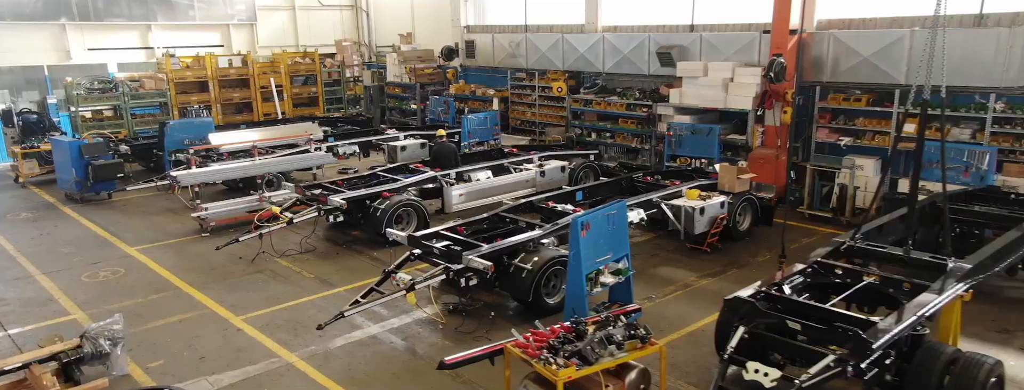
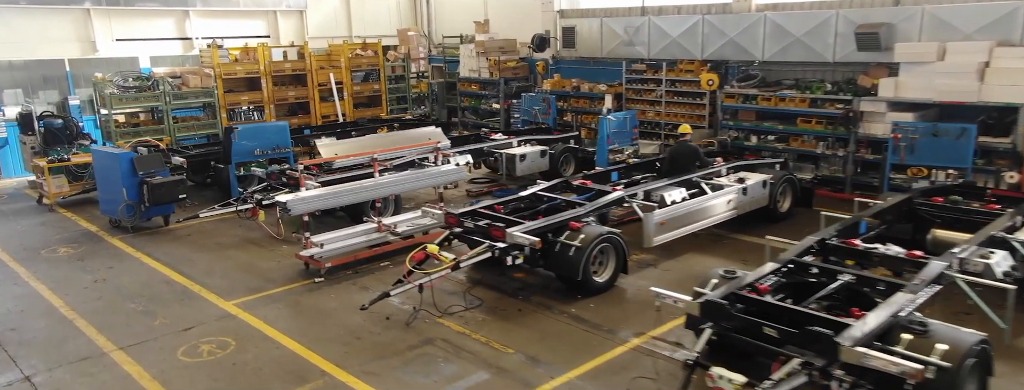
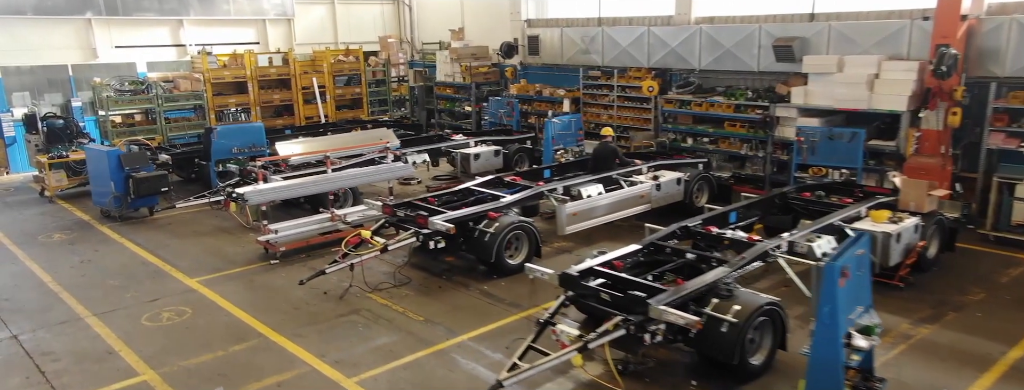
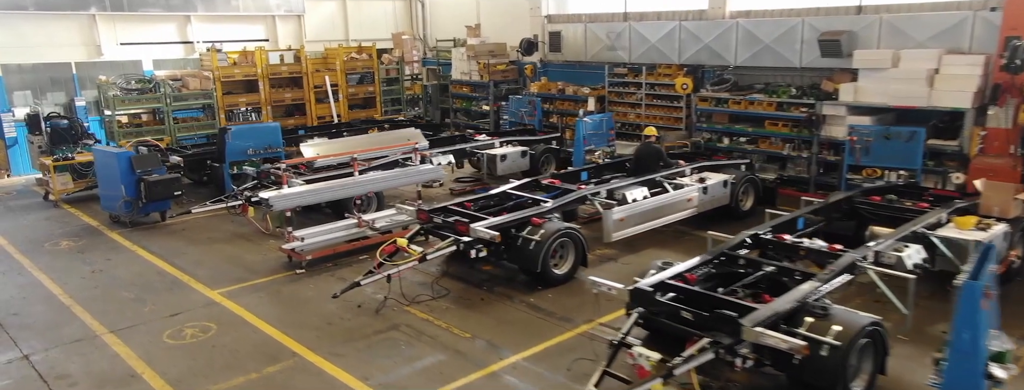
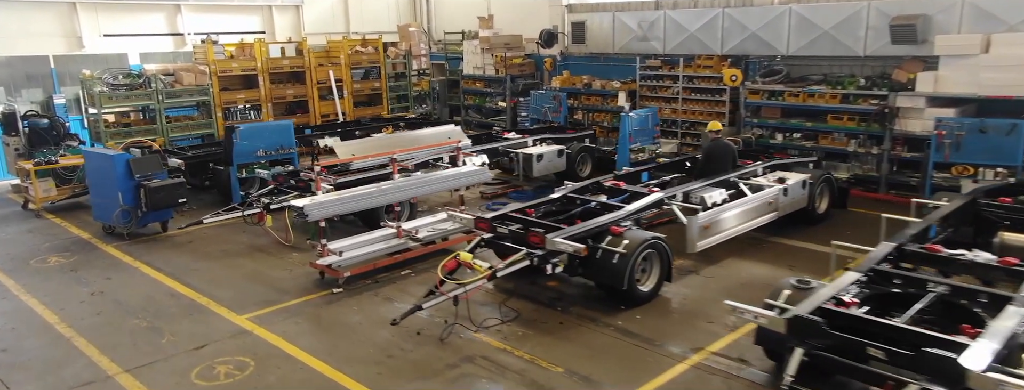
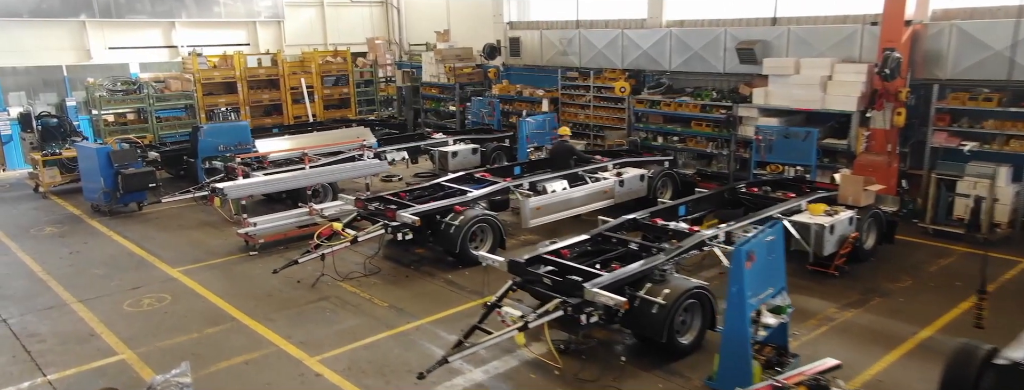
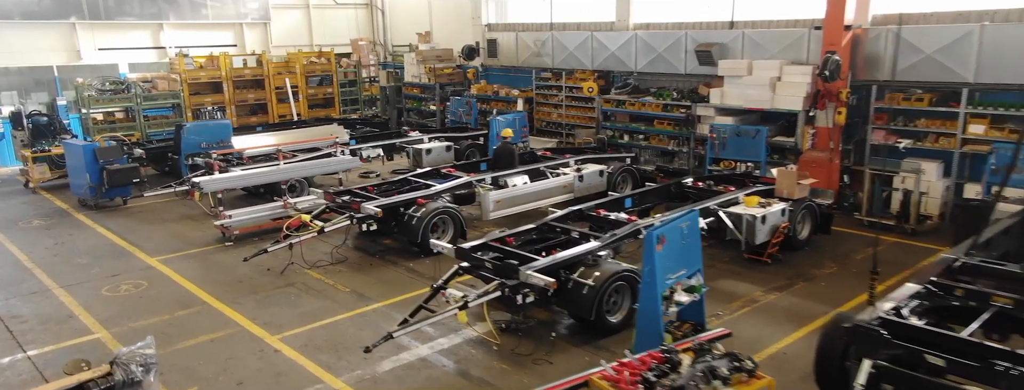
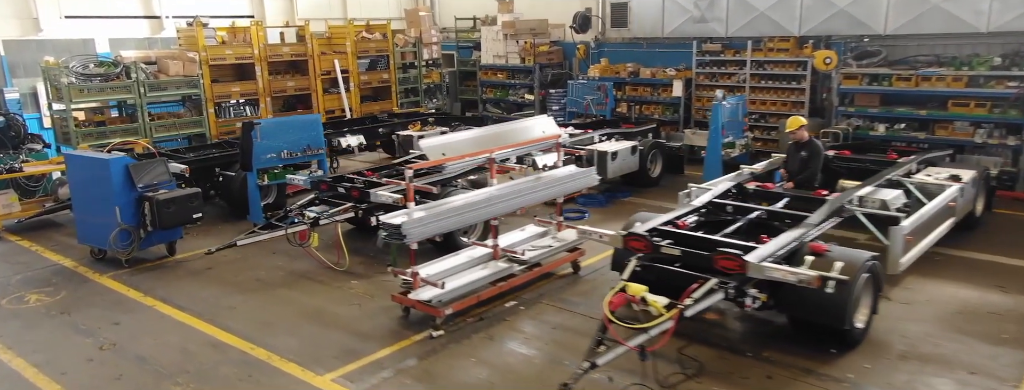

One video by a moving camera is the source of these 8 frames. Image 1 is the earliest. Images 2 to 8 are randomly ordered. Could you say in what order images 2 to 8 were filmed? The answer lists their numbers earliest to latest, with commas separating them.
7, 6, 3, 4, 2, 5, 8
